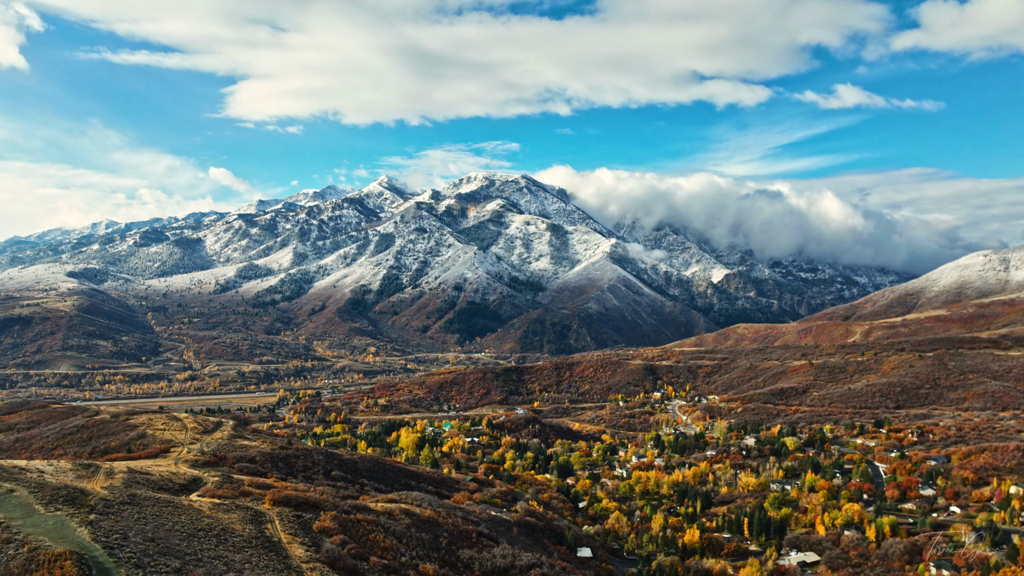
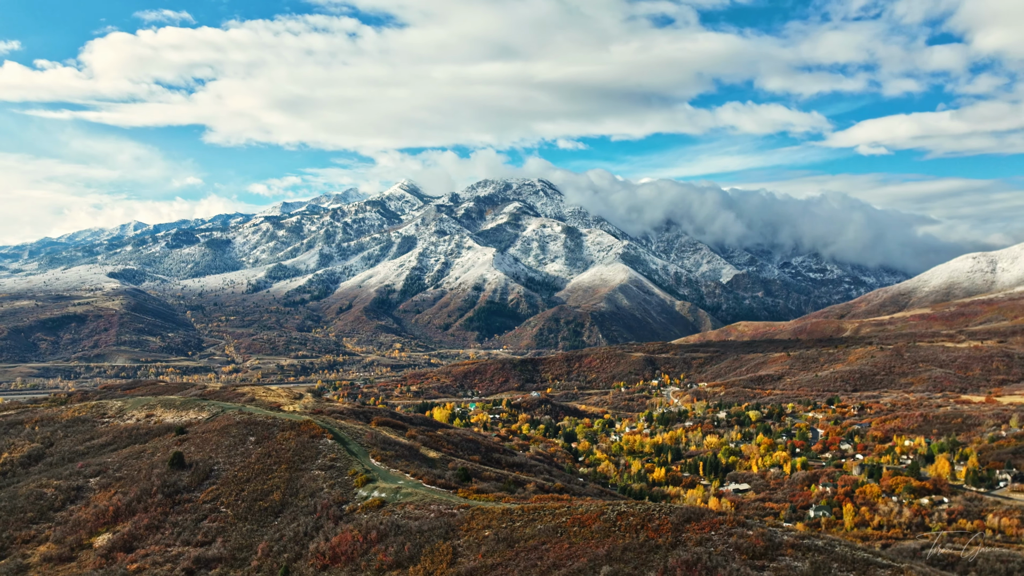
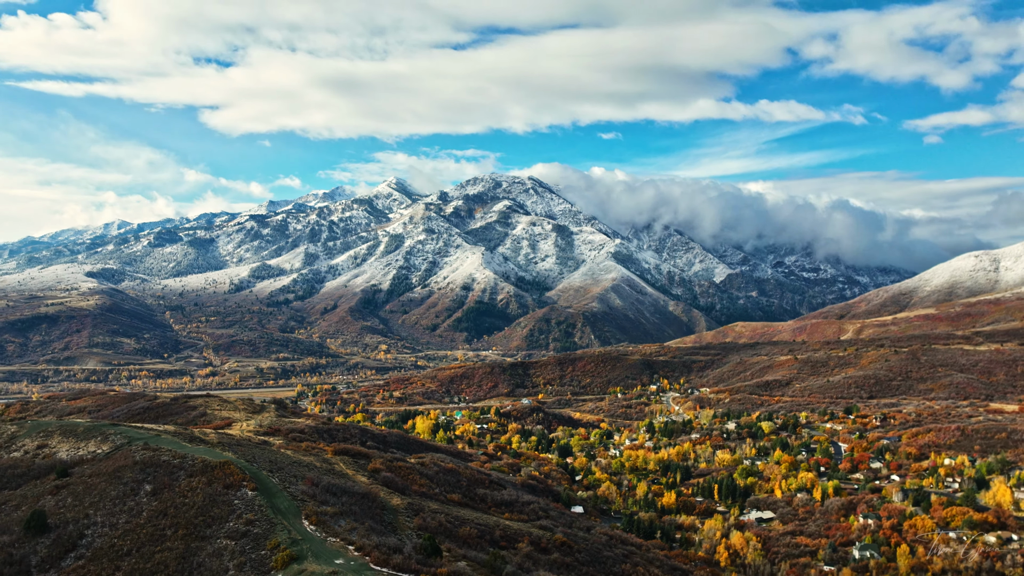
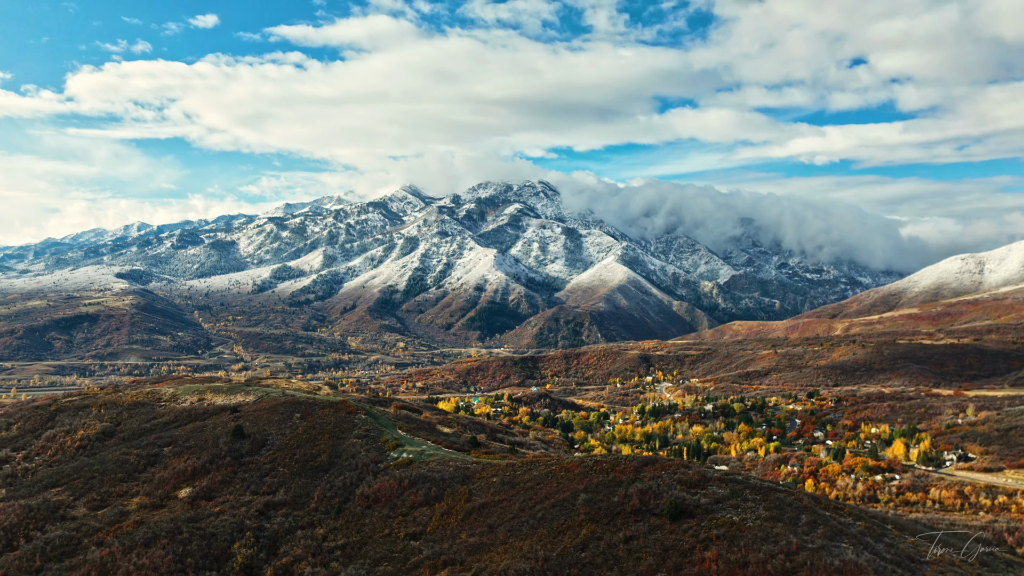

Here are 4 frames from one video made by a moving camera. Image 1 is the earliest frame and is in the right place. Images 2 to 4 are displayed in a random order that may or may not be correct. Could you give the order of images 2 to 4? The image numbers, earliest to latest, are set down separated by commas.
3, 2, 4
